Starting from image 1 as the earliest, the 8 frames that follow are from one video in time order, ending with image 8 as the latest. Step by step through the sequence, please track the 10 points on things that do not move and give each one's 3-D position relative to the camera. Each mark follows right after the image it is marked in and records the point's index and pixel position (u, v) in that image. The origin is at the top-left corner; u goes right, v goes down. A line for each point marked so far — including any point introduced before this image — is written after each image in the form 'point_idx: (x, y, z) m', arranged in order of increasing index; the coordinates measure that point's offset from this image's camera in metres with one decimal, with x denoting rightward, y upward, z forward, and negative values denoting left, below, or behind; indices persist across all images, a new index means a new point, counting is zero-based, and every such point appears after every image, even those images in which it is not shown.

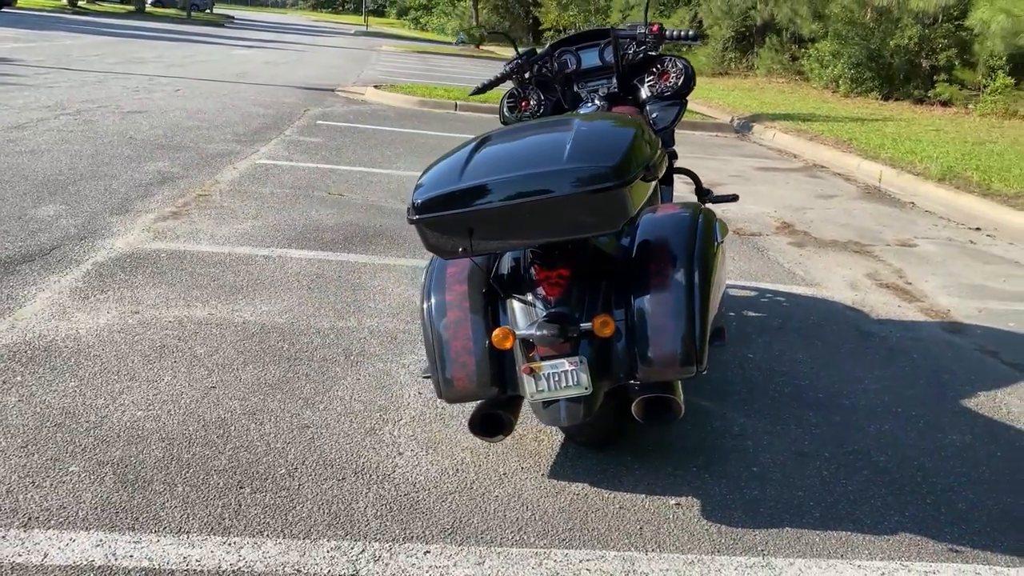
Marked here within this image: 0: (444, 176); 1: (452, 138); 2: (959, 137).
0: (-0.2, +0.4, +2.8) m
1: (-0.9, +2.2, +12.4) m
2: (+8.0, +2.7, +15.3) m
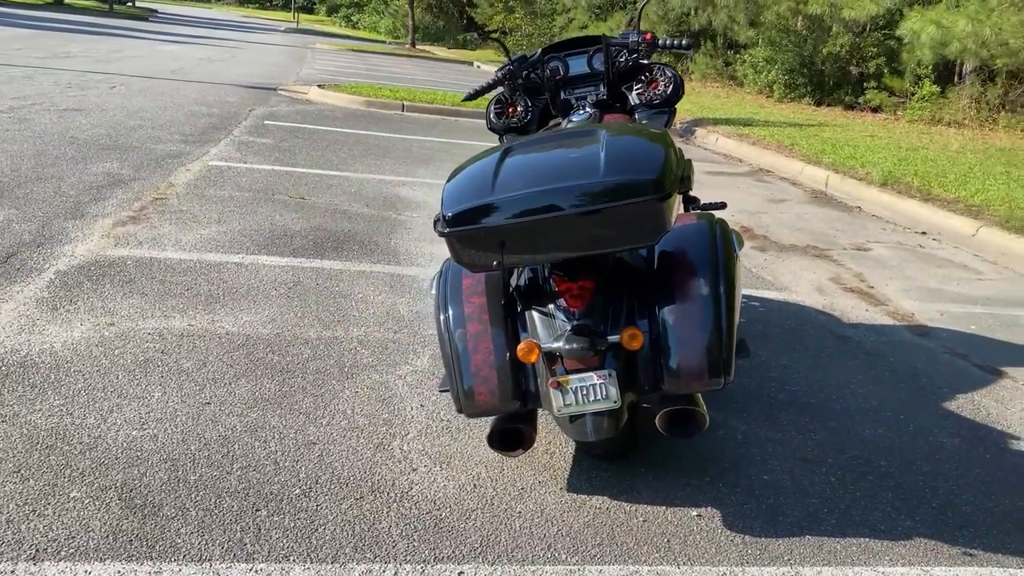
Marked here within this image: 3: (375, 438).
0: (-0.1, +0.3, +2.7) m
1: (-1.6, +2.2, +12.3) m
2: (+7.1, +2.7, +15.8) m
3: (-0.5, -0.6, +3.4) m
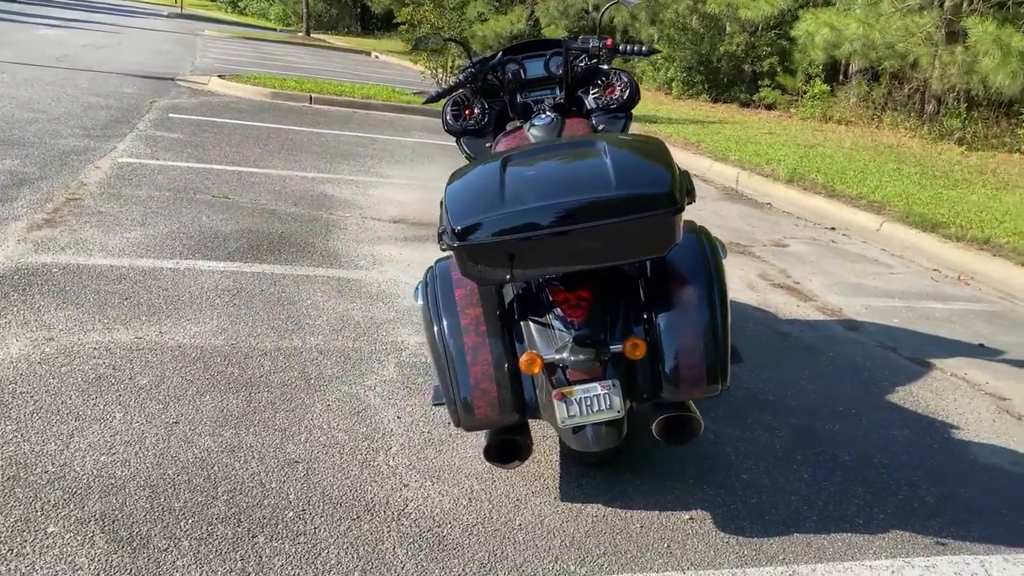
0: (-0.1, +0.3, +2.7) m
1: (-2.7, +2.2, +12.0) m
2: (+5.4, +2.9, +16.5) m
3: (-0.6, -0.7, +3.3) m
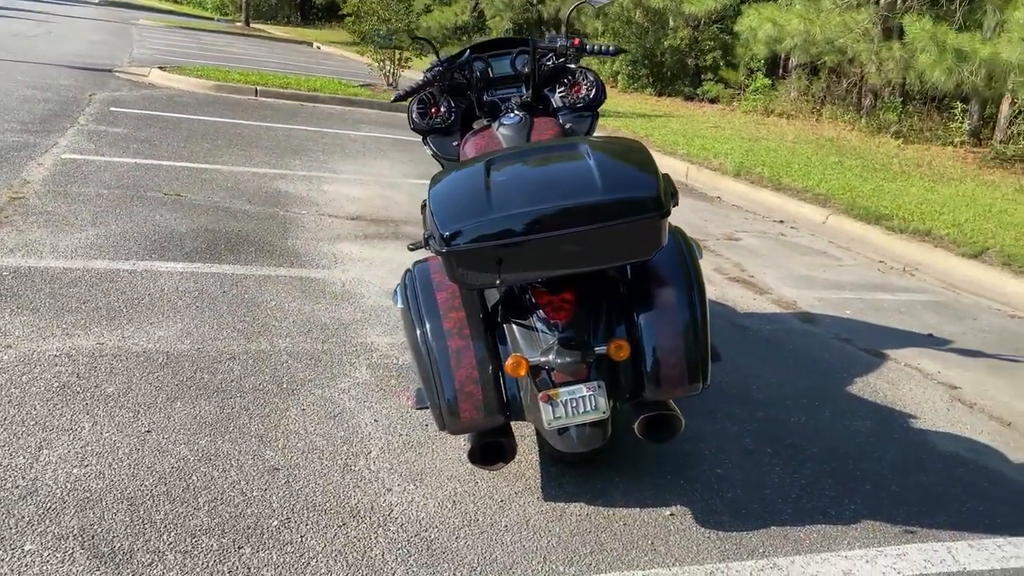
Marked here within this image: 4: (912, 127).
0: (-0.1, +0.3, +2.7) m
1: (-3.4, +2.2, +11.8) m
2: (+4.4, +3.1, +16.8) m
3: (-0.7, -0.7, +3.3) m
4: (+8.0, +3.2, +17.1) m
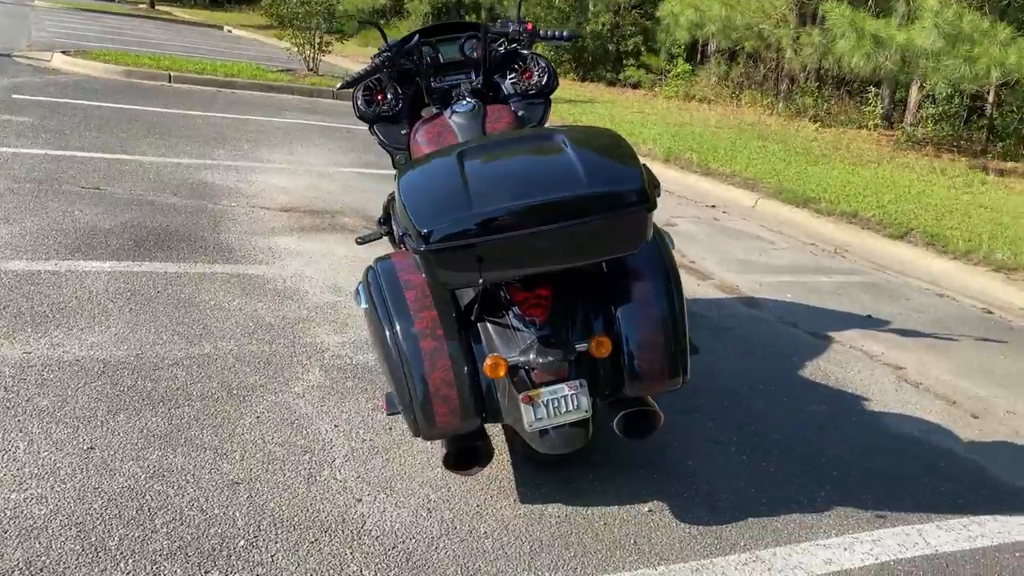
0: (-0.2, +0.3, +2.5) m
1: (-4.3, +2.3, +11.3) m
2: (+3.0, +3.4, +17.0) m
3: (-0.8, -0.7, +3.1) m
4: (+6.5, +3.6, +17.6) m
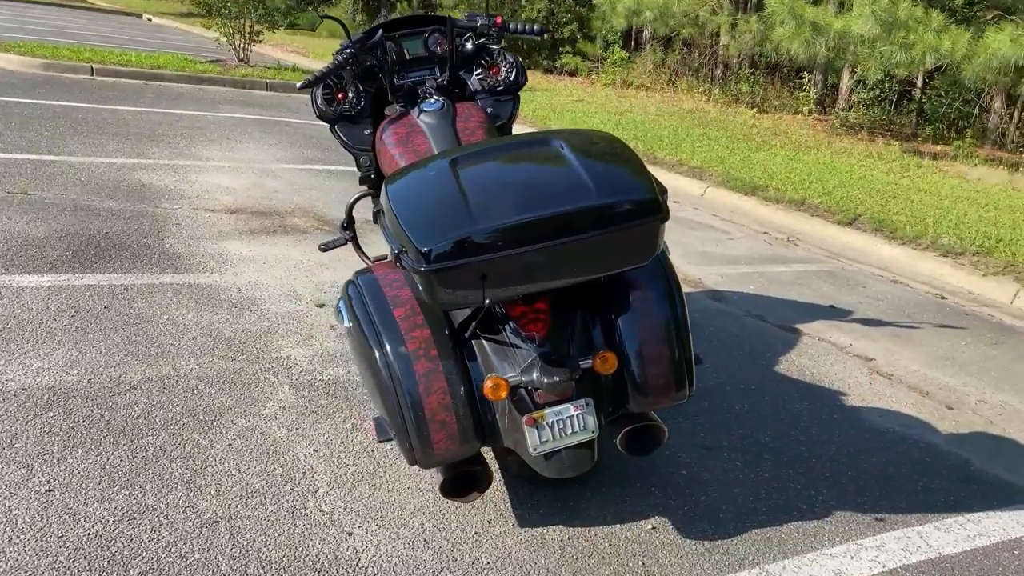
0: (-0.2, +0.2, +2.4) m
1: (-5.0, +2.2, +10.7) m
2: (+1.8, +3.6, +17.0) m
3: (-0.8, -0.7, +2.9) m
4: (+5.3, +4.0, +17.8) m
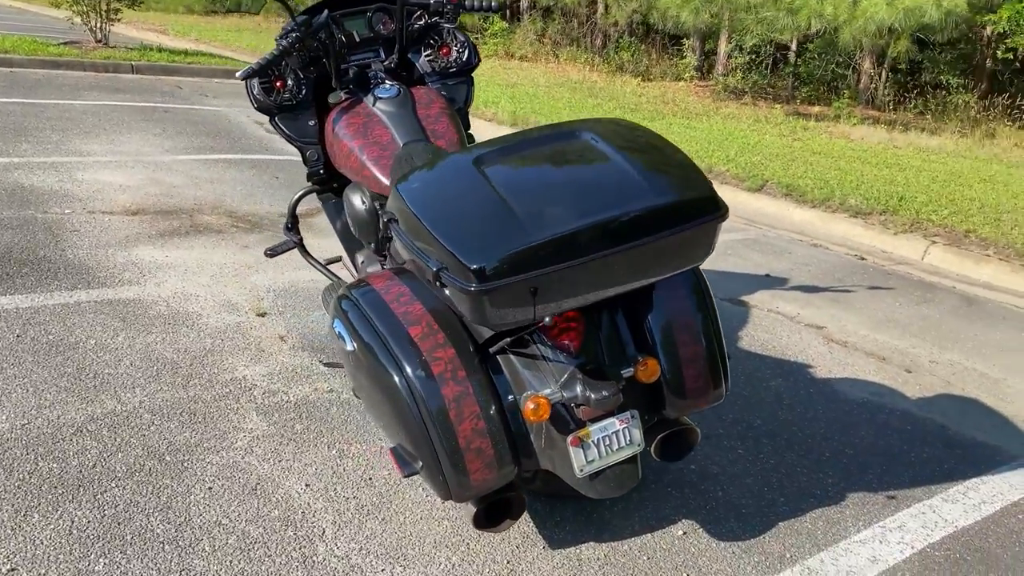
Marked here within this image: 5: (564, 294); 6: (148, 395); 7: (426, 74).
0: (-0.1, +0.2, +2.1) m
1: (-6.2, +2.1, +9.6) m
2: (-0.4, +4.1, +16.7) m
3: (-0.7, -0.8, +2.6) m
4: (+2.9, +4.7, +18.0) m
5: (+0.1, 0.0, +2.1) m
6: (-1.5, -0.4, +3.5) m
7: (-0.4, +1.0, +4.1) m
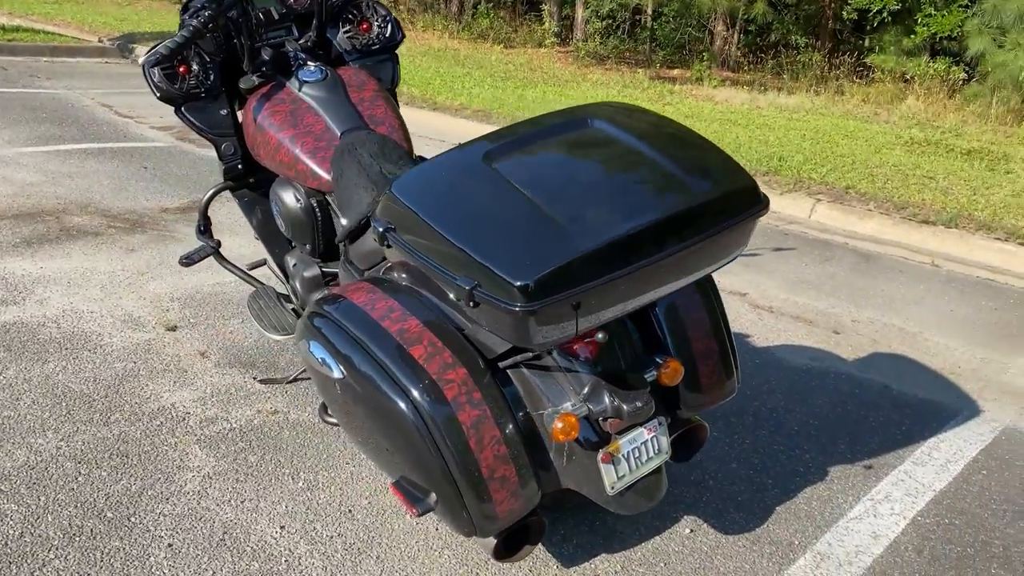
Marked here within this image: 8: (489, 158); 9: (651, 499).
0: (0.0, +0.1, +1.8) m
1: (-7.4, +1.8, +8.1) m
2: (-3.0, +4.5, +16.0) m
3: (-0.6, -0.9, +2.3) m
4: (0.0, +5.4, +17.9) m
5: (+0.2, 0.0, +1.9) m
6: (-1.6, -0.5, +3.0) m
7: (-0.7, +1.0, +3.7) m
8: (-0.1, +0.3, +2.0) m
9: (+0.4, -0.6, +2.3) m
